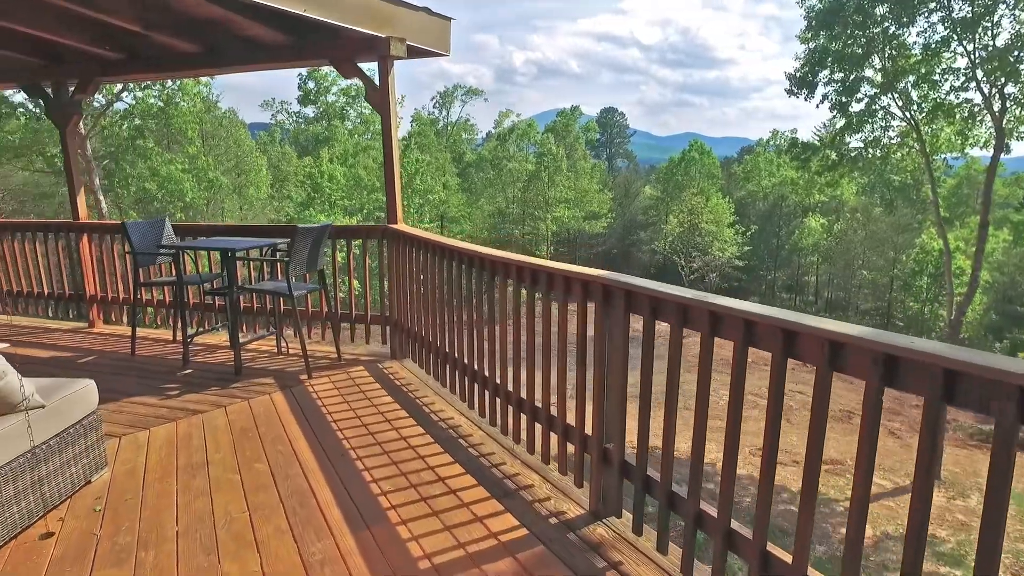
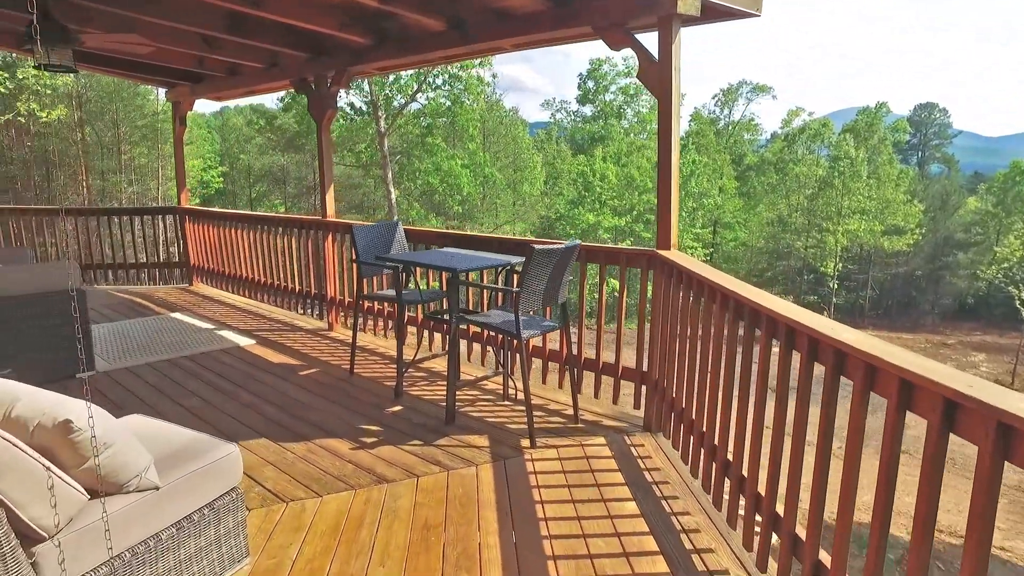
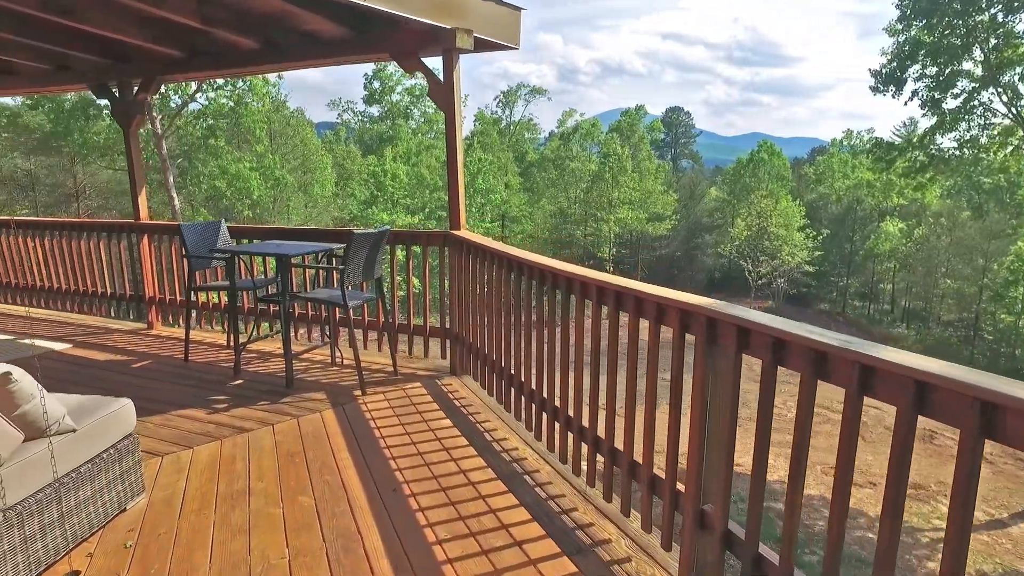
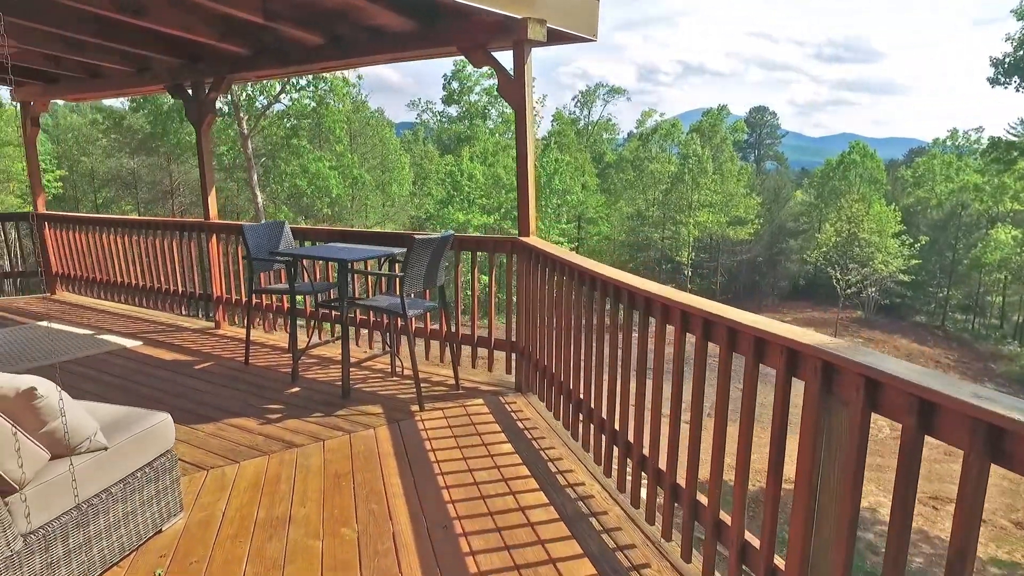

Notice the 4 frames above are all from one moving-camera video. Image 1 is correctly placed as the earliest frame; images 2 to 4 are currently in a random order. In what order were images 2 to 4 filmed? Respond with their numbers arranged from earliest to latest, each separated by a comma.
3, 4, 2
